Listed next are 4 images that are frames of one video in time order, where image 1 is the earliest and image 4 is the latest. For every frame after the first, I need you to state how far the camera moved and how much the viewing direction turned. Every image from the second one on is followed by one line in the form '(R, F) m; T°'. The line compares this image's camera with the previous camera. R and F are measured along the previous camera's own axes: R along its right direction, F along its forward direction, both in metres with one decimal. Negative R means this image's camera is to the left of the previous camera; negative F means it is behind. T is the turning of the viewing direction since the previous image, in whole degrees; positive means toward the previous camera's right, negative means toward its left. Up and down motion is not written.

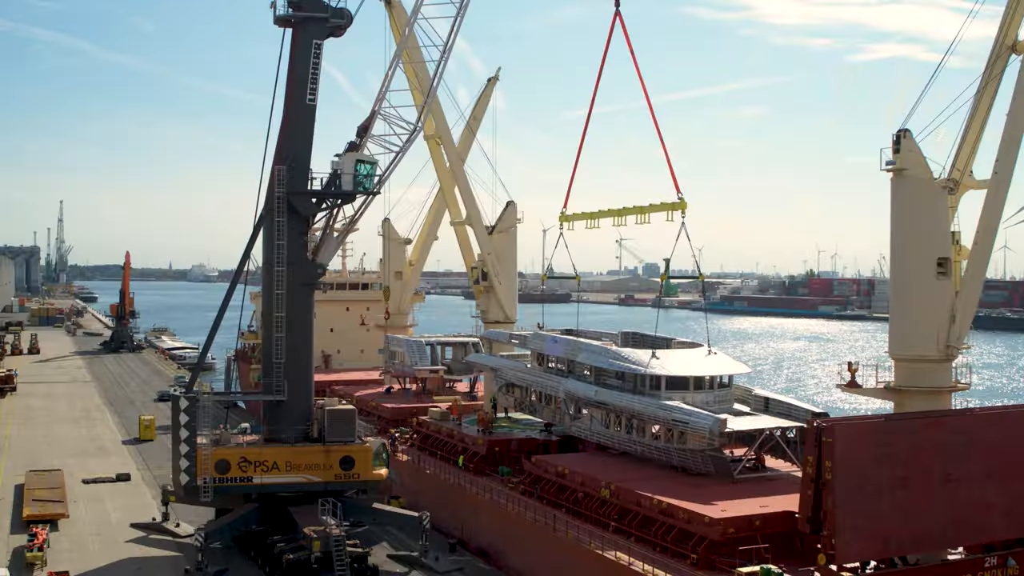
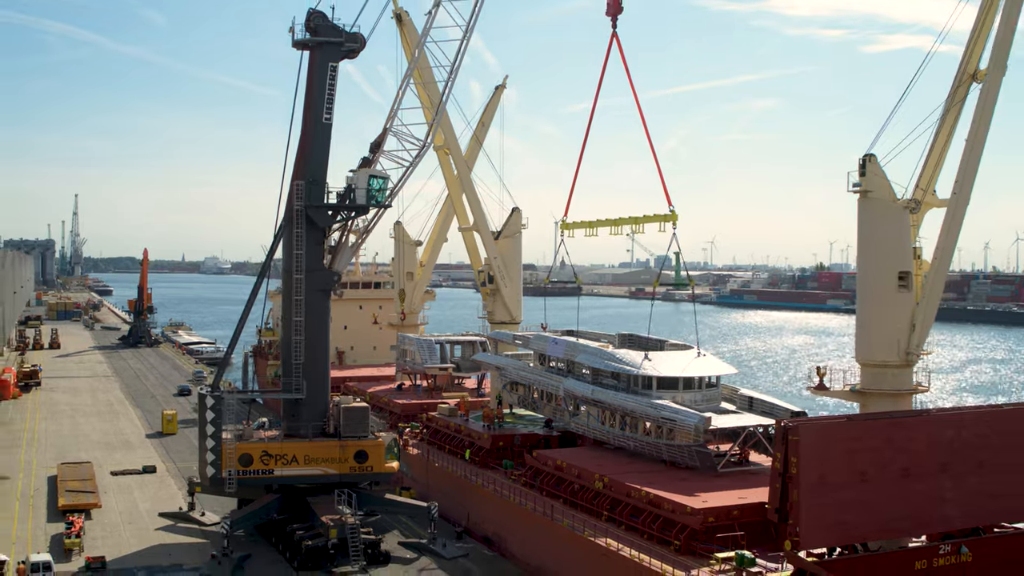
(+0.1, -0.6) m; -1°
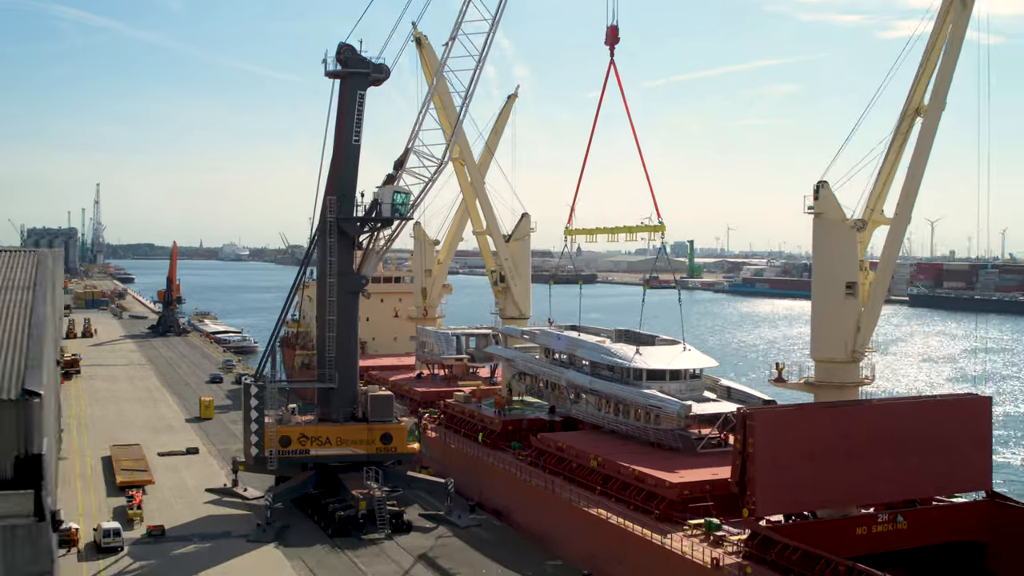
(+0.1, -1.1) m; -1°
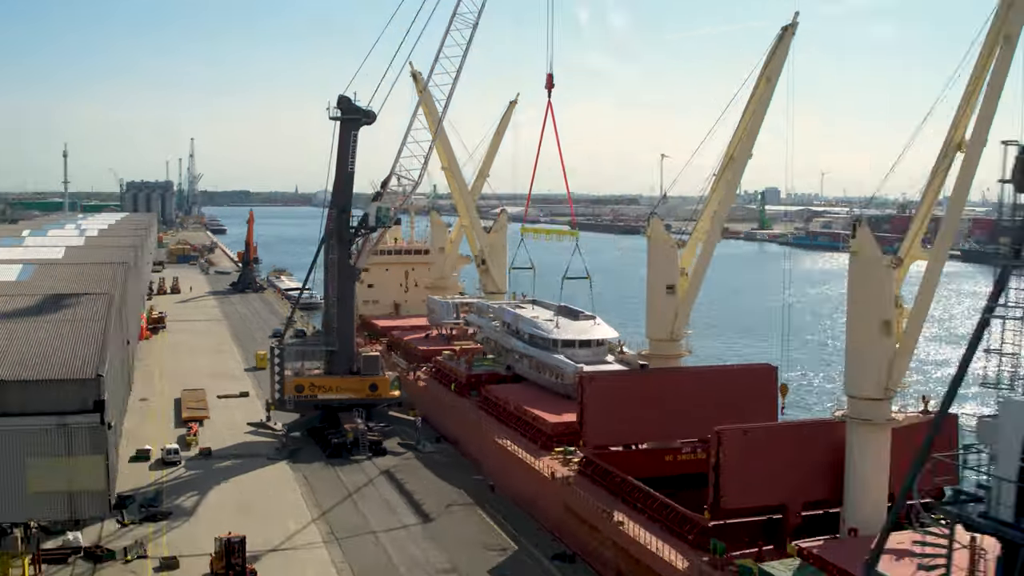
(+1.9, -3.1) m; -5°
